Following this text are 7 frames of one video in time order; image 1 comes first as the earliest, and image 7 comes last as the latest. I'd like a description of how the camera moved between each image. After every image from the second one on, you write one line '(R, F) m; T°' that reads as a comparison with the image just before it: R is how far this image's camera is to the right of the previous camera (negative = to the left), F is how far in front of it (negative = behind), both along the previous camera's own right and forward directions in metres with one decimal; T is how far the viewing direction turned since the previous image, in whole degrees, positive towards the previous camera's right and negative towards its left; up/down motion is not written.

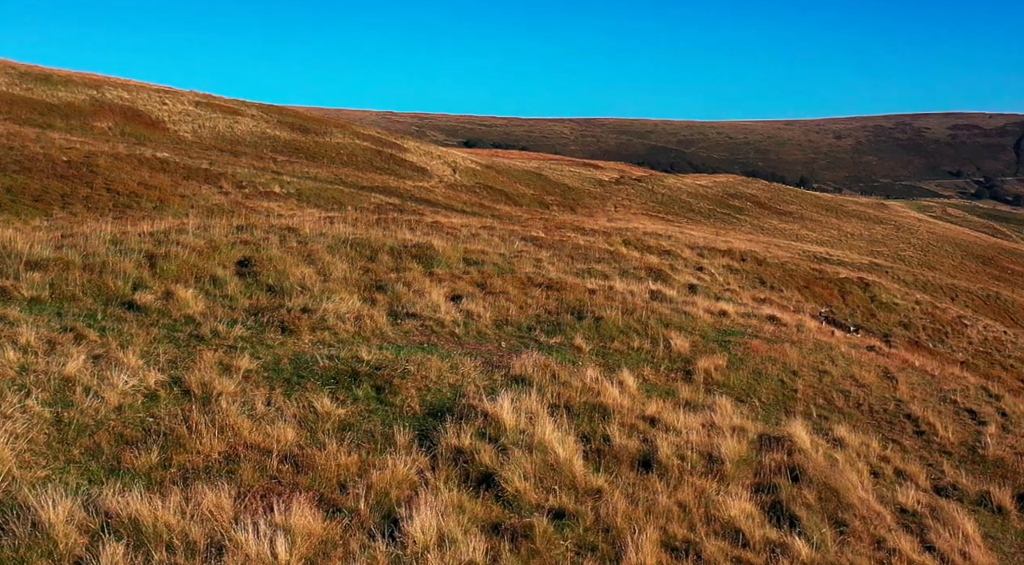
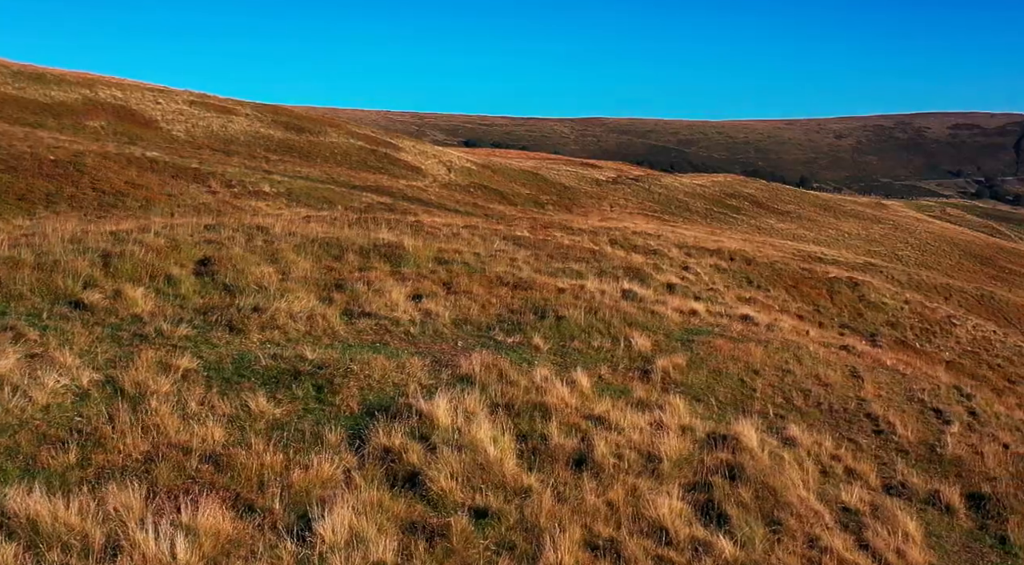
(+0.4, 0.0) m; 0°
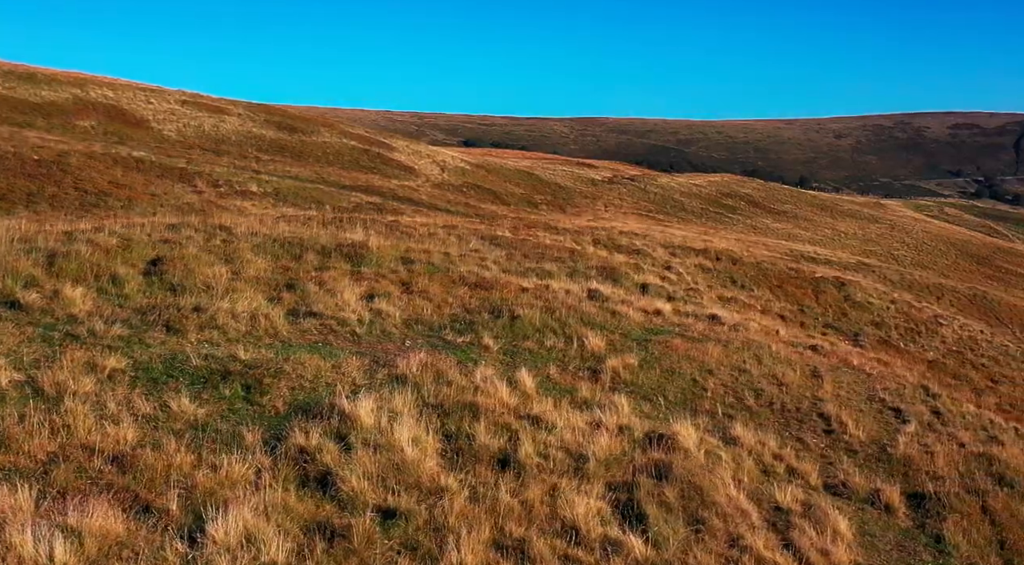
(+0.5, 0.0) m; 0°
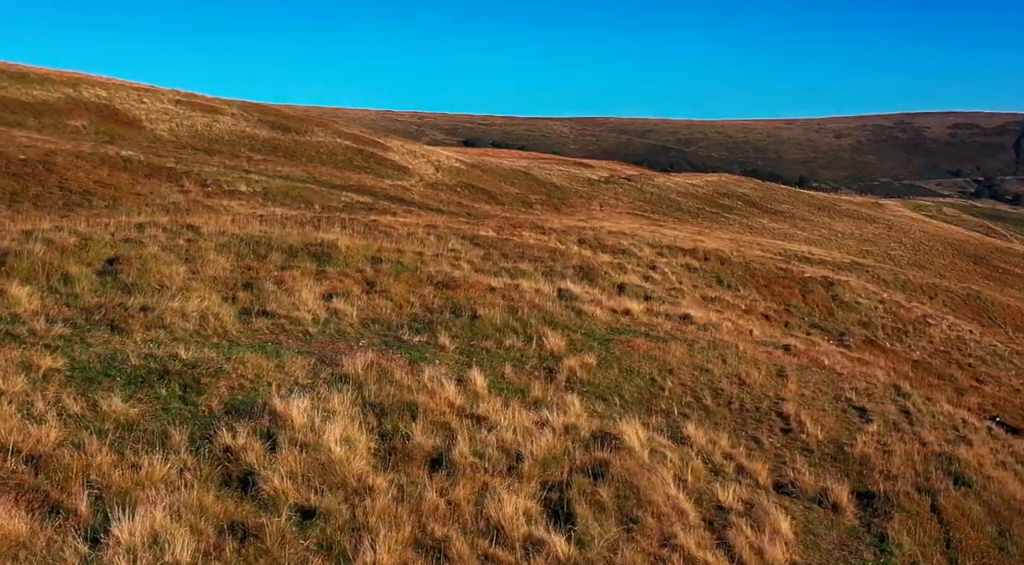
(+0.4, 0.0) m; 0°
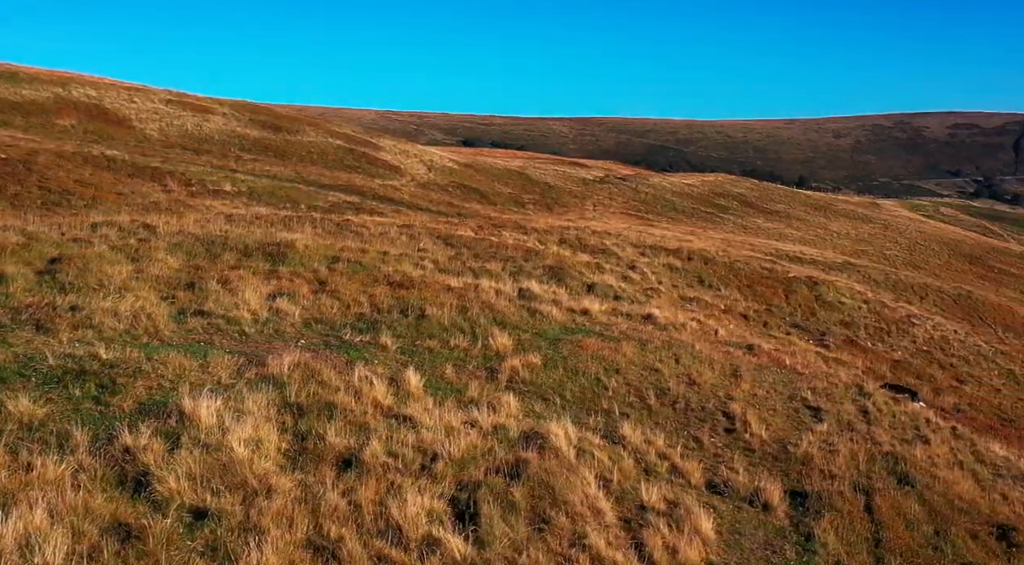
(+0.6, 0.0) m; 0°
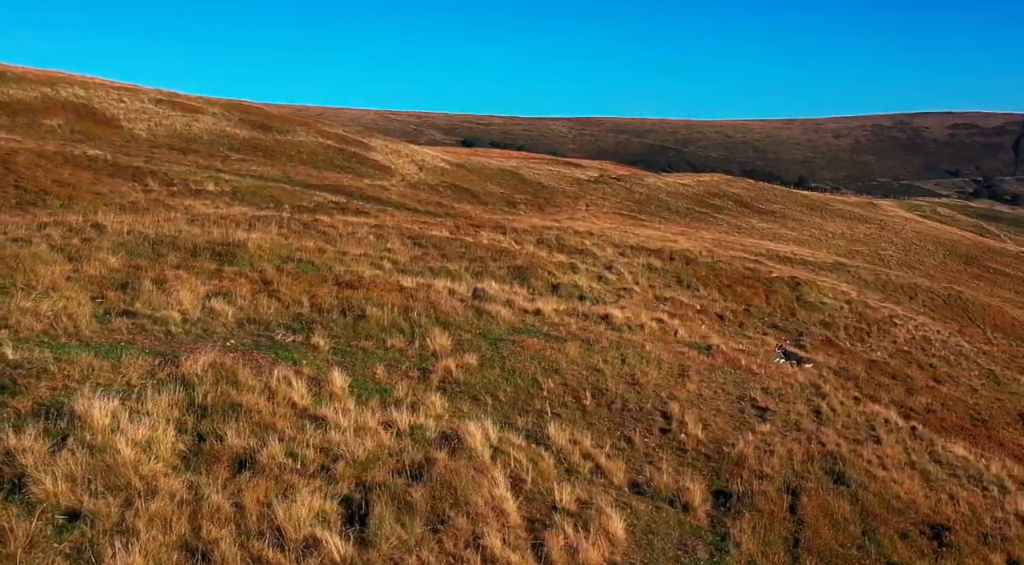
(+0.7, 0.0) m; 0°
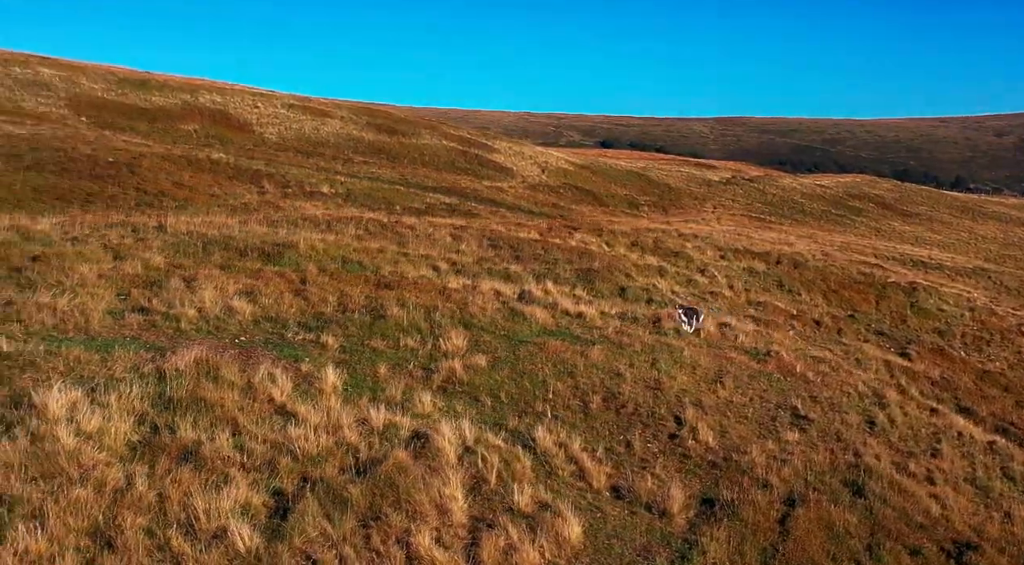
(+1.4, 0.0) m; -7°
